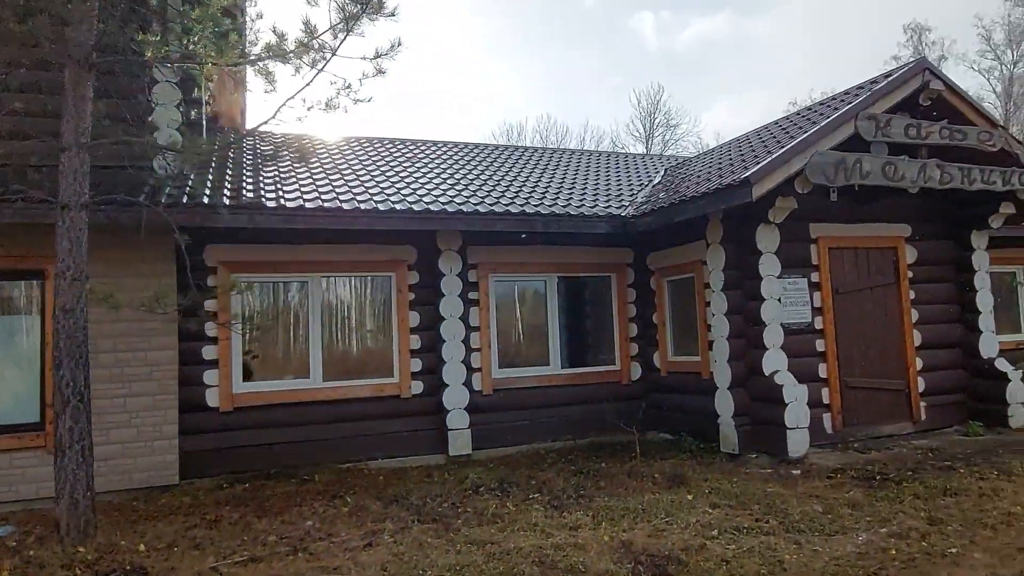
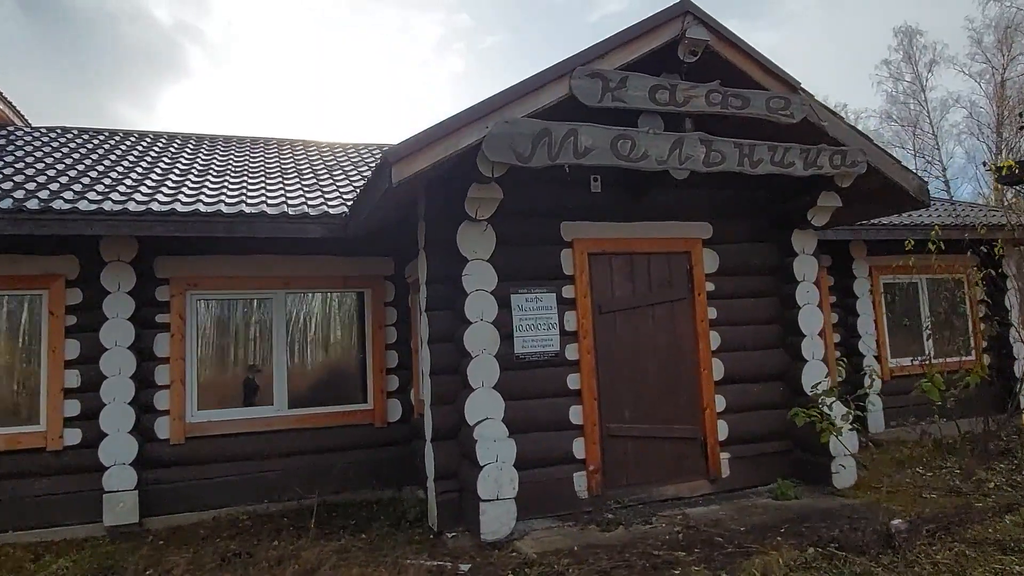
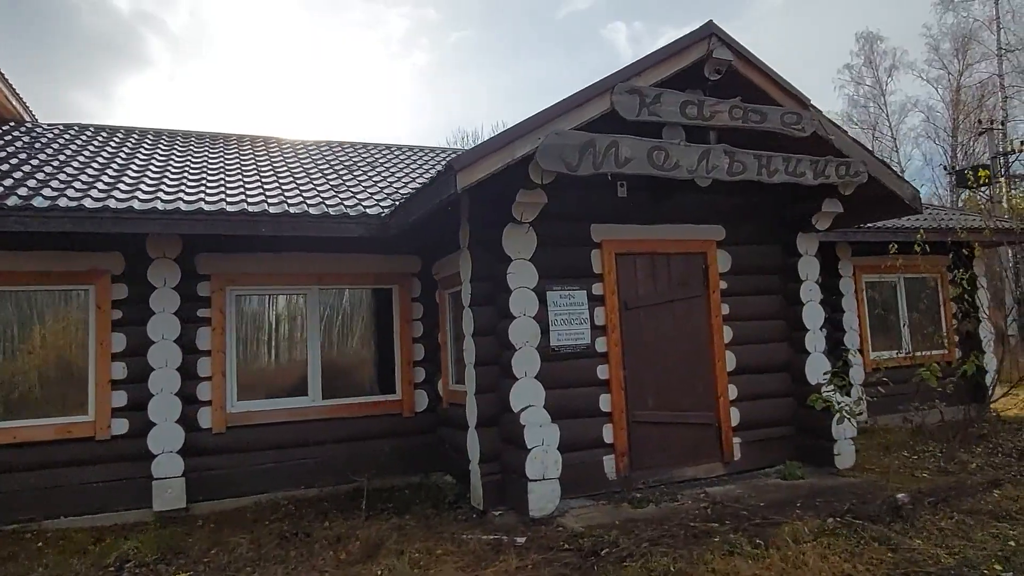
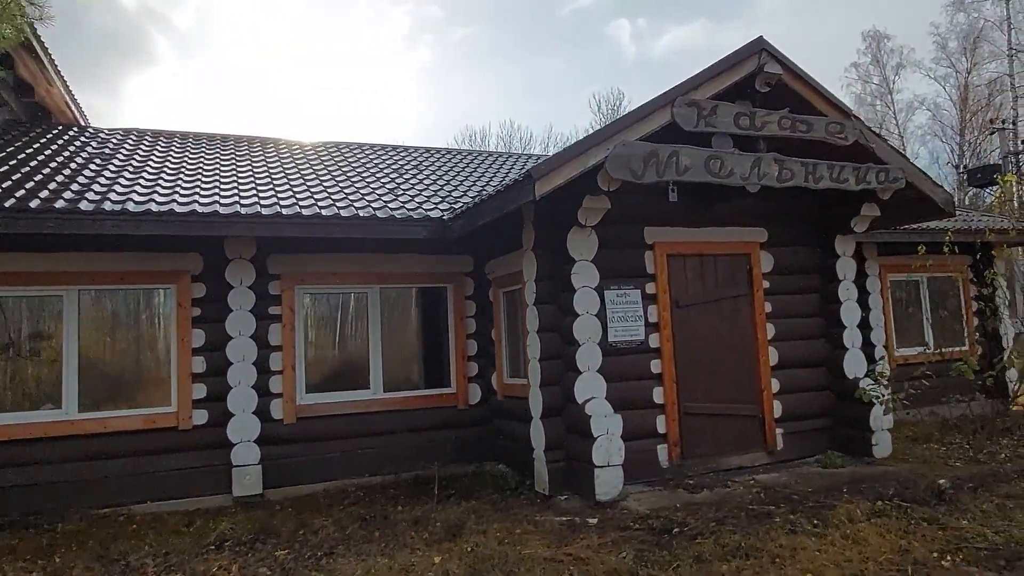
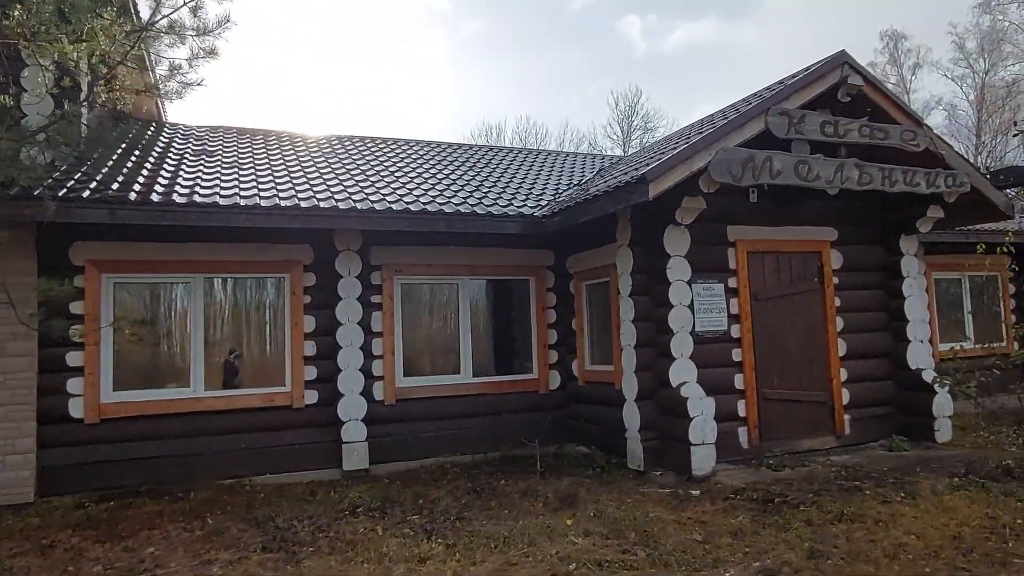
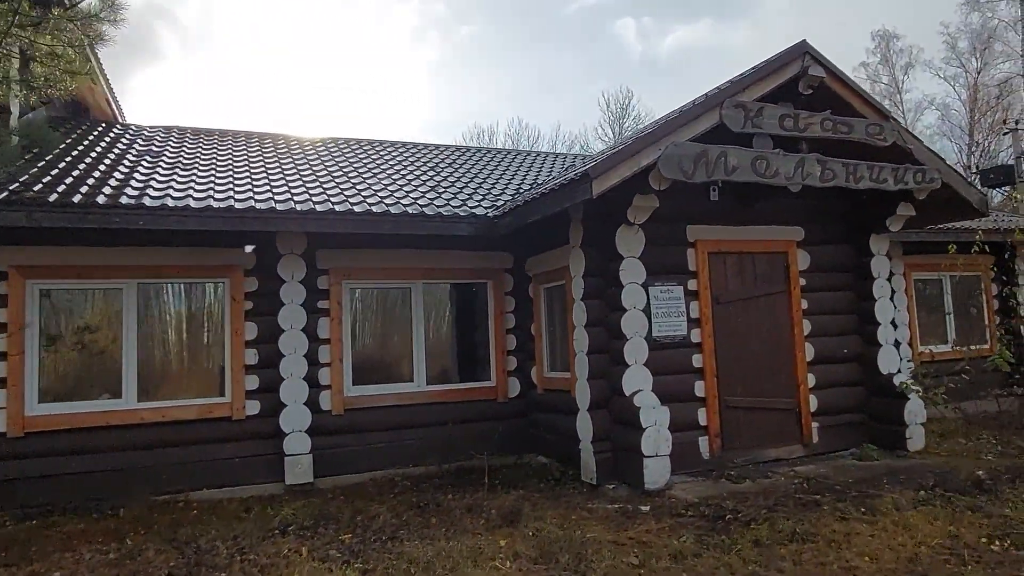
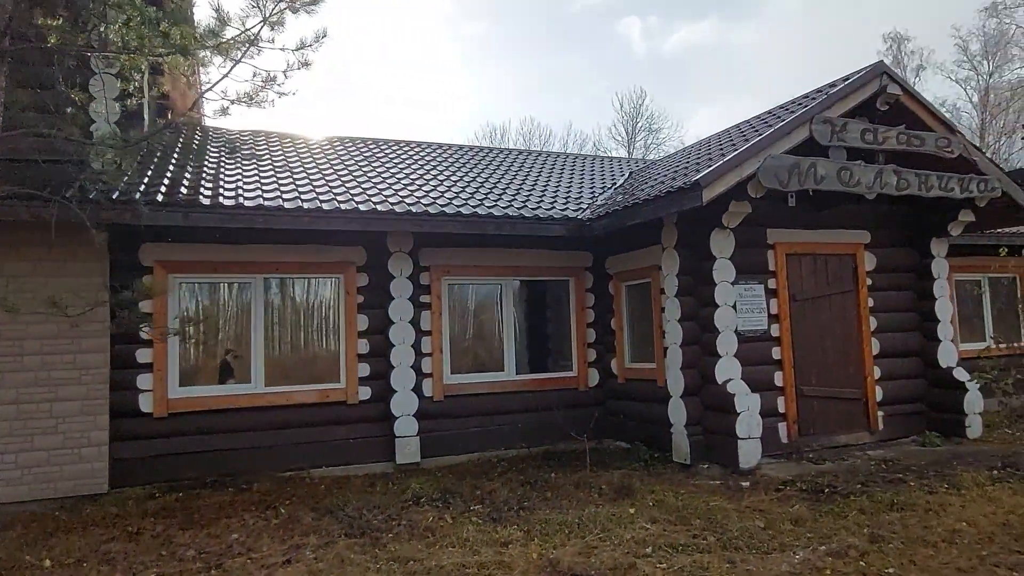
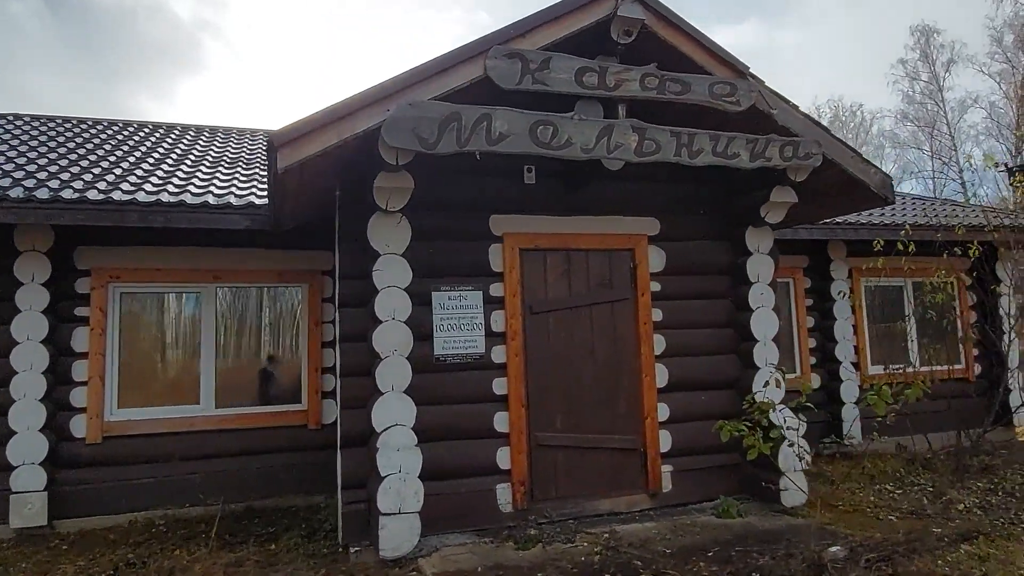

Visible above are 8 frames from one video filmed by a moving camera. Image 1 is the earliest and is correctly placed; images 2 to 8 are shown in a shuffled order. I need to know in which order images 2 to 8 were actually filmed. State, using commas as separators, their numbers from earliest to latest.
7, 5, 6, 4, 3, 2, 8
